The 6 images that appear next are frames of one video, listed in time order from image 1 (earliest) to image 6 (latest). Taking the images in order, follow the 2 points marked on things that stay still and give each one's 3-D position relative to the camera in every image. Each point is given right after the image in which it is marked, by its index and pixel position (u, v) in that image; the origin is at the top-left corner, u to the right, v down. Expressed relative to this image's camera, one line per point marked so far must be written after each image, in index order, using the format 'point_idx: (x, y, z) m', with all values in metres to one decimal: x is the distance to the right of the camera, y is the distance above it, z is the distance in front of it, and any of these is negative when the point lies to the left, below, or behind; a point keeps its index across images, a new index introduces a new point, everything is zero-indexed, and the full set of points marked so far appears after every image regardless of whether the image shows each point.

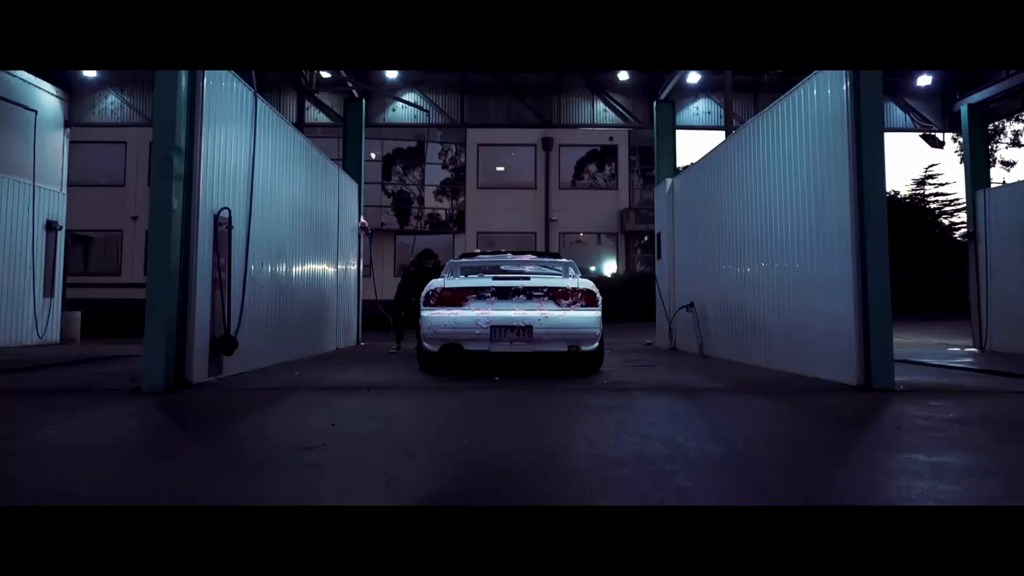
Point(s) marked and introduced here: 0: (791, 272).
0: (+3.5, +0.2, +8.1) m
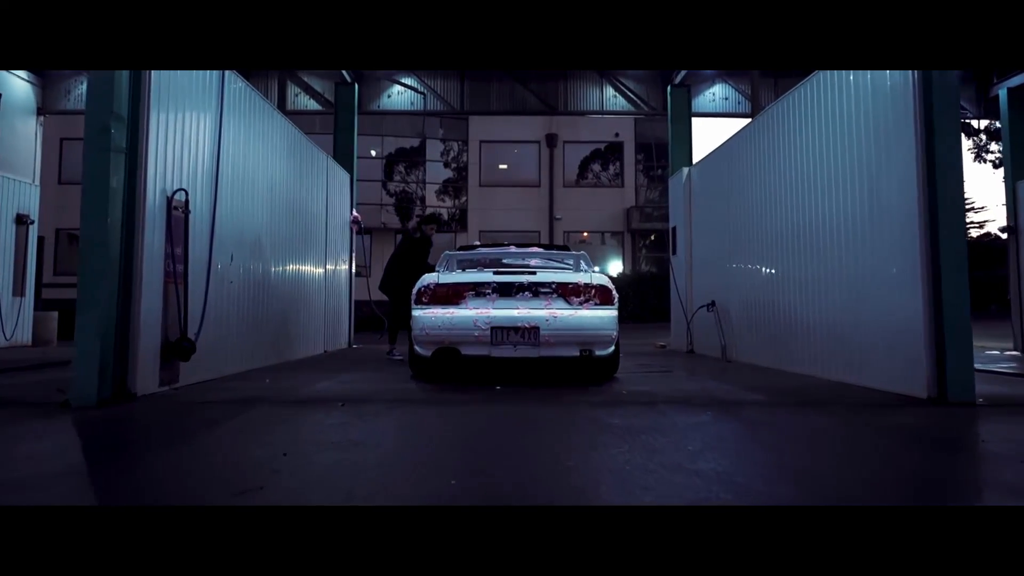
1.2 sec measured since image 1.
0: (+3.5, +0.2, +7.1) m
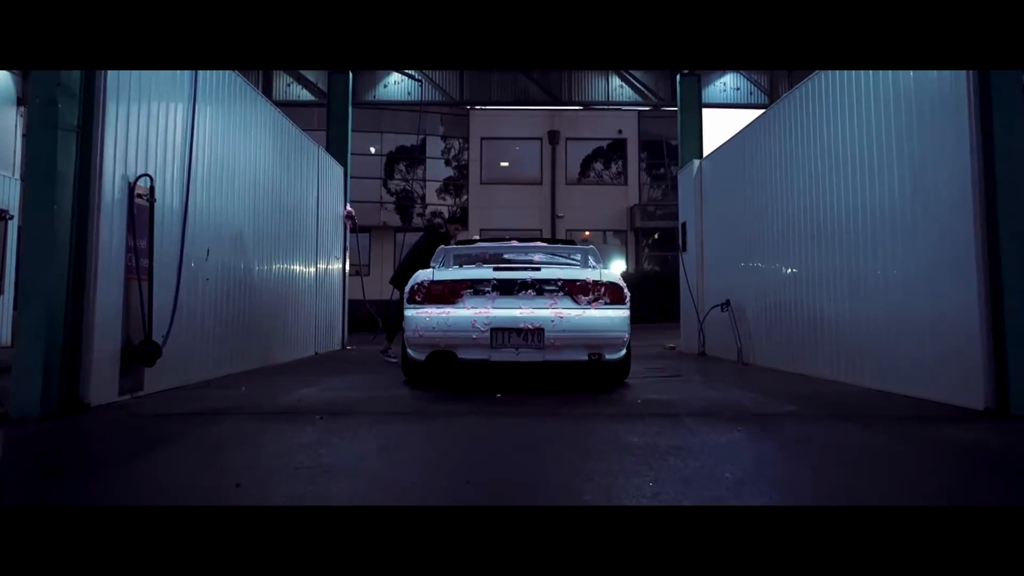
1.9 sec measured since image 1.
0: (+3.5, +0.3, +6.5) m
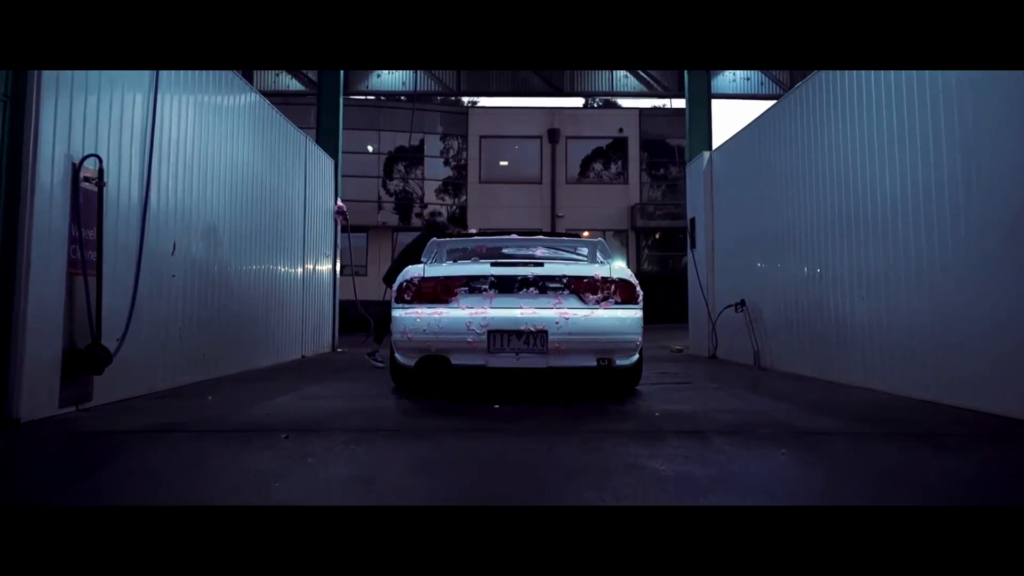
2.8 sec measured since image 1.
0: (+3.5, +0.3, +5.8) m
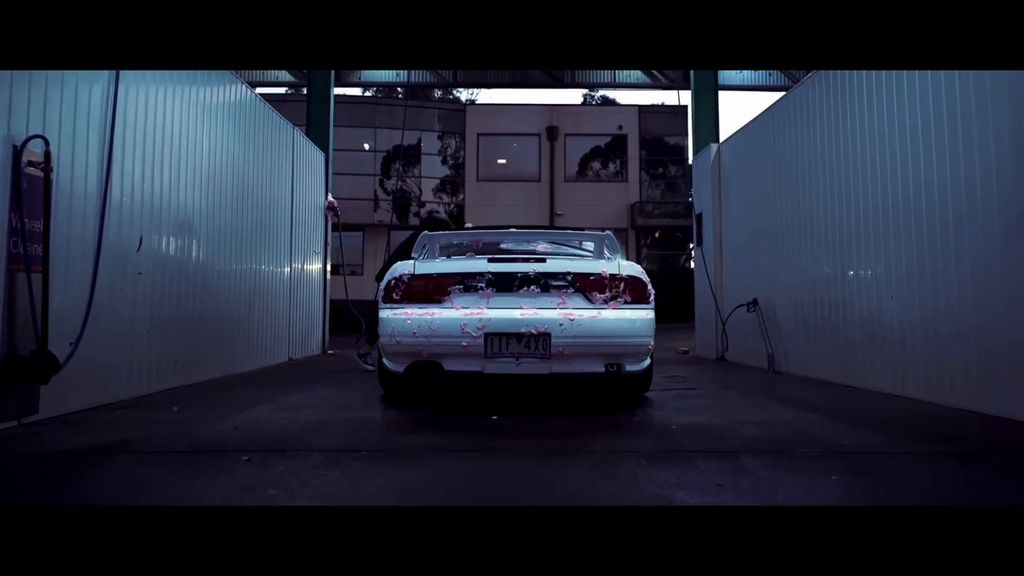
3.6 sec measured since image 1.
0: (+3.5, +0.3, +5.3) m
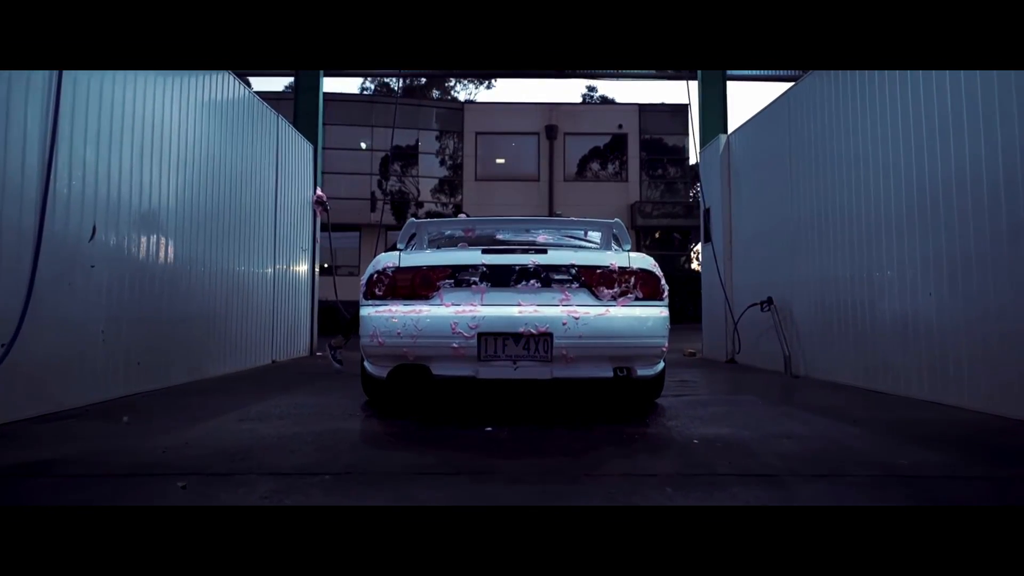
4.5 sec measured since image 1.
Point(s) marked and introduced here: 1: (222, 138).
0: (+3.5, +0.3, +4.8) m
1: (-3.2, +1.7, +7.1) m
